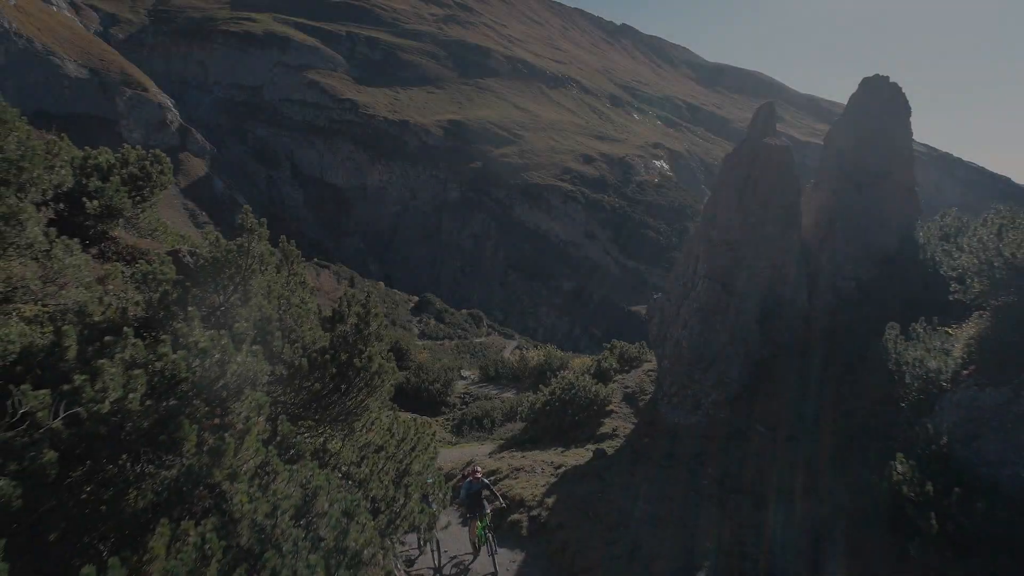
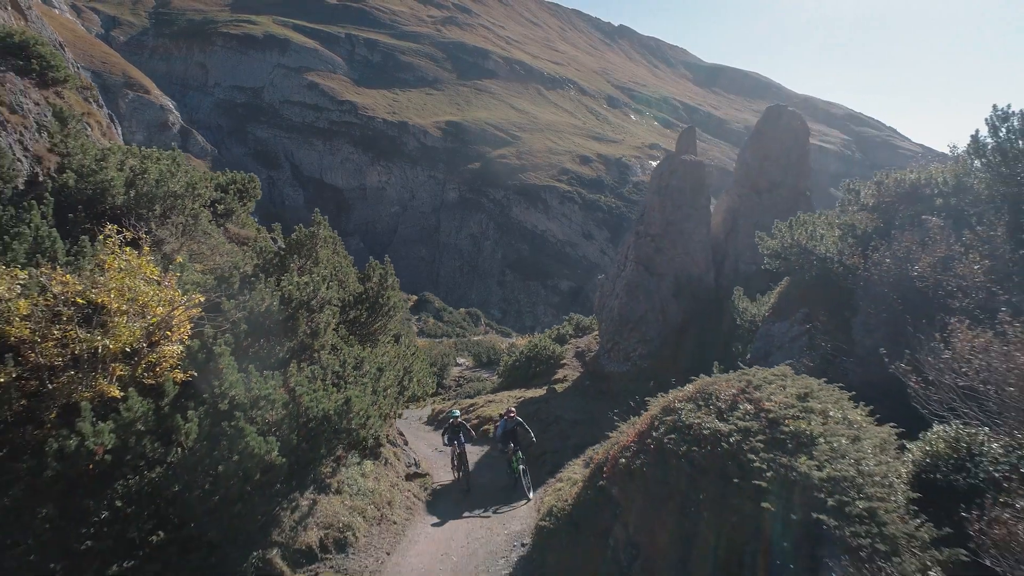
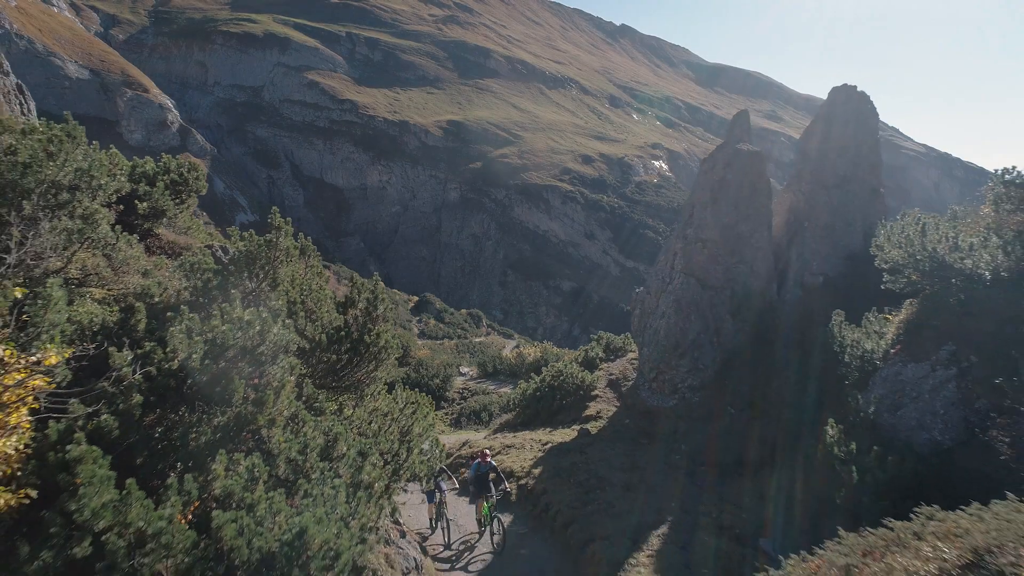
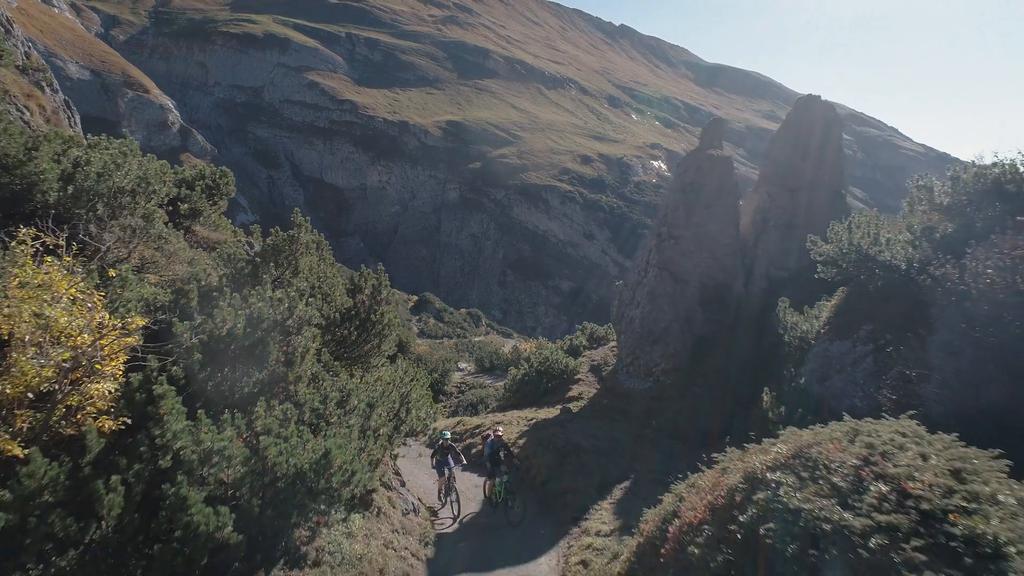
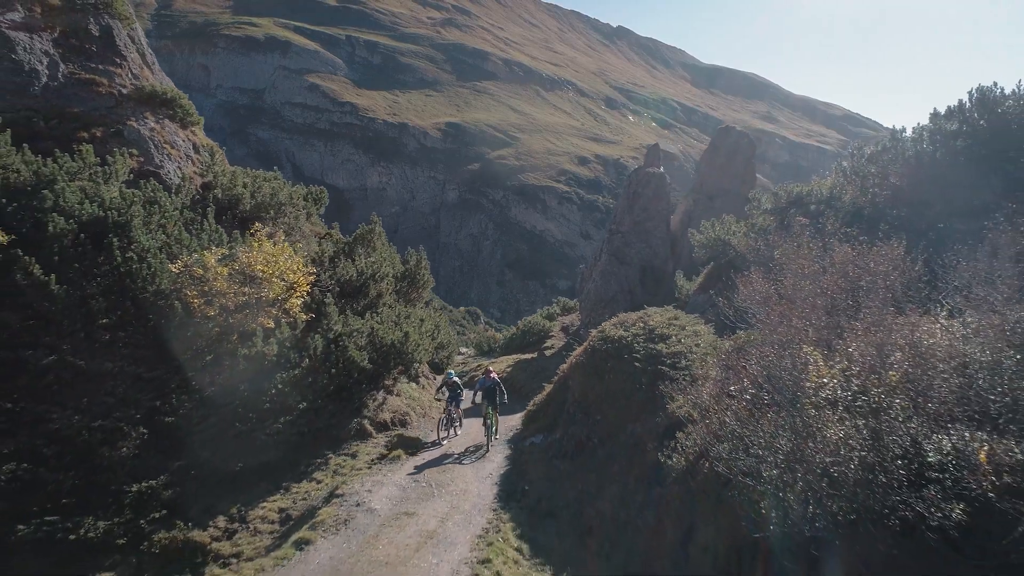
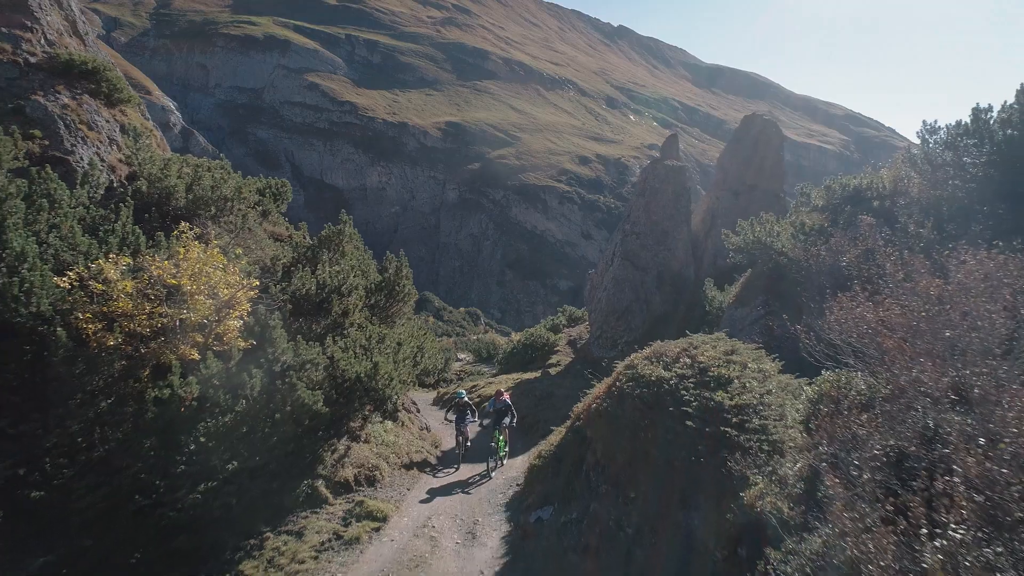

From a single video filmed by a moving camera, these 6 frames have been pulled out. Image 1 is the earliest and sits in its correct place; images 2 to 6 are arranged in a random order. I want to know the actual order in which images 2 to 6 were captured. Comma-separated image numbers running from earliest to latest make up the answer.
3, 4, 2, 6, 5
